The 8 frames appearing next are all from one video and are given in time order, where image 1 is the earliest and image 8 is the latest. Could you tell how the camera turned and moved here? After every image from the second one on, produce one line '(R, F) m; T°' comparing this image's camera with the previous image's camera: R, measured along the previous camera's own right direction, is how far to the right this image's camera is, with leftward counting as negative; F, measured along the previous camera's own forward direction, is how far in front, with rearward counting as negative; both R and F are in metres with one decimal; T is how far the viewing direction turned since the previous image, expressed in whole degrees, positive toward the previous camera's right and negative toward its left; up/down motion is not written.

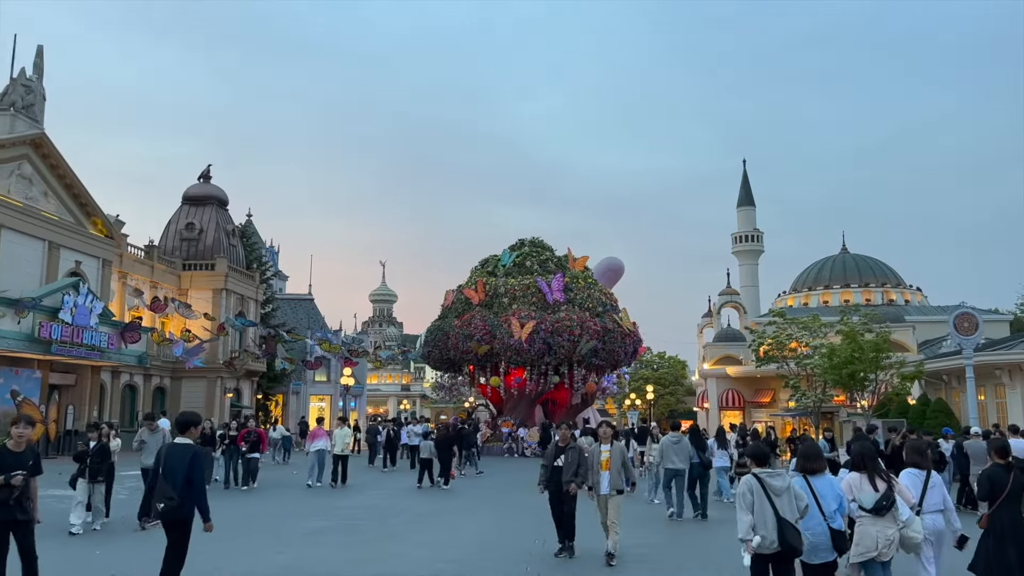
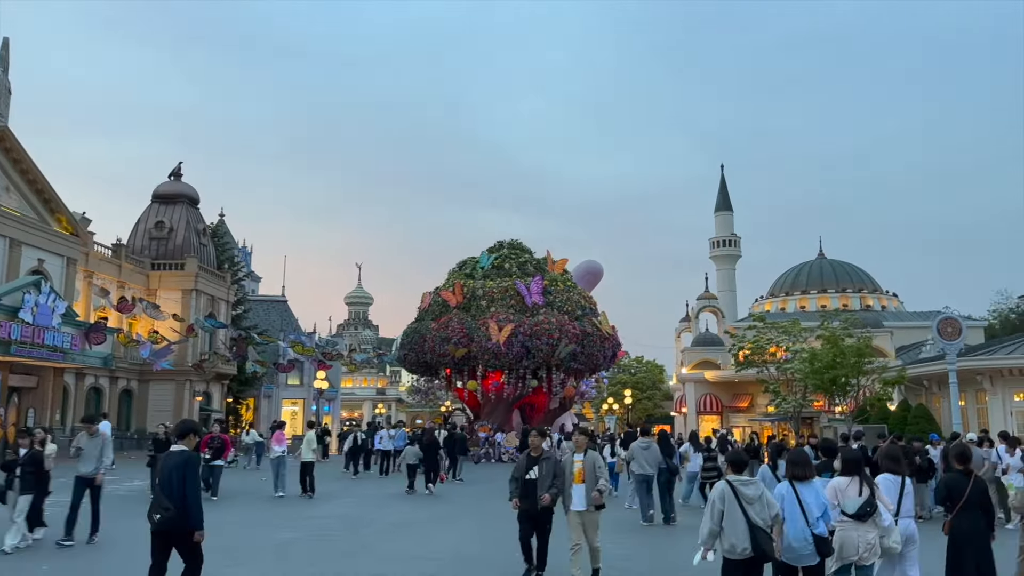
(-0.1, +0.6) m; +2°
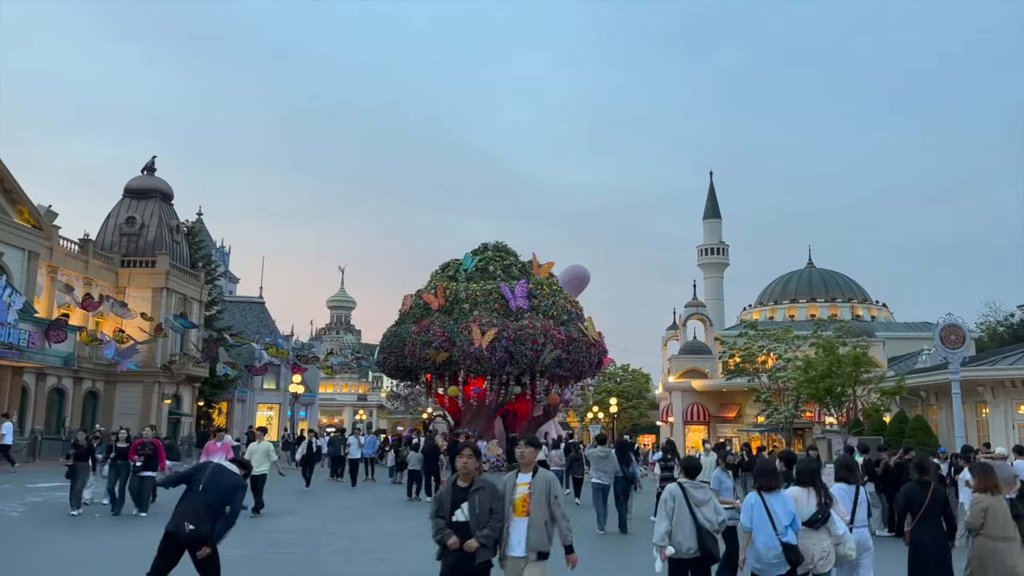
(+0.1, +1.3) m; +1°
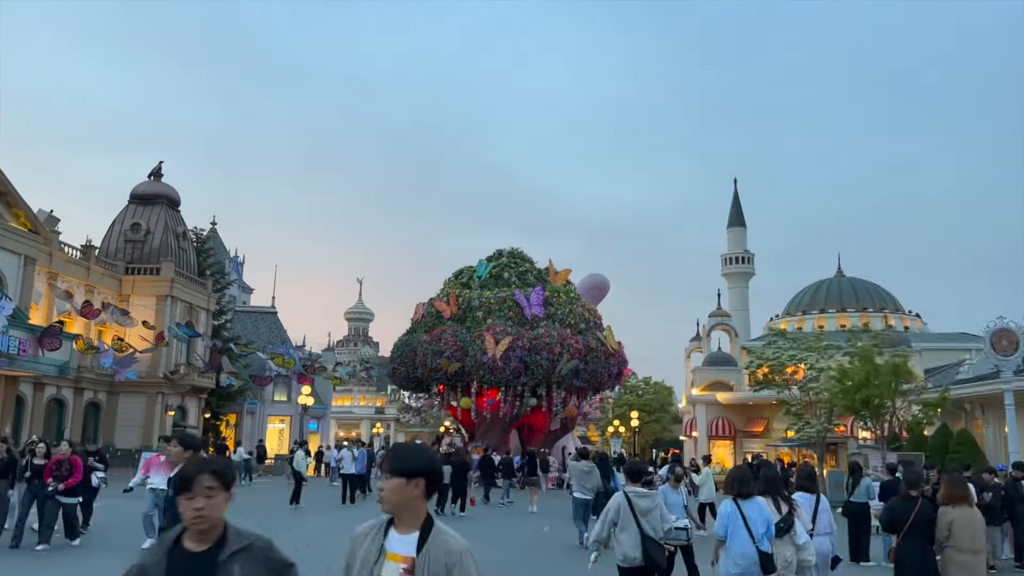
(+0.3, +1.6) m; -2°
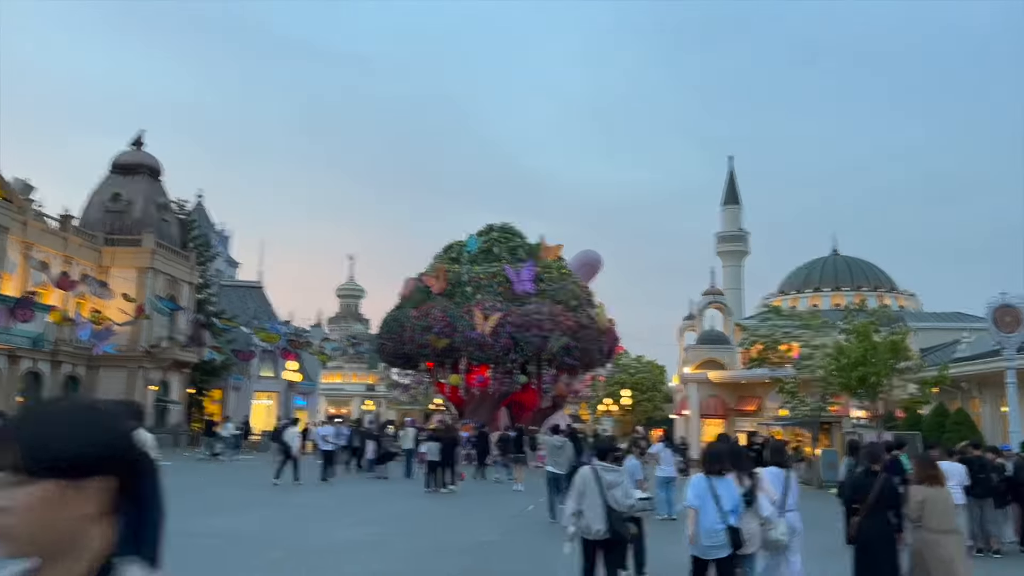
(+0.2, +0.8) m; 0°
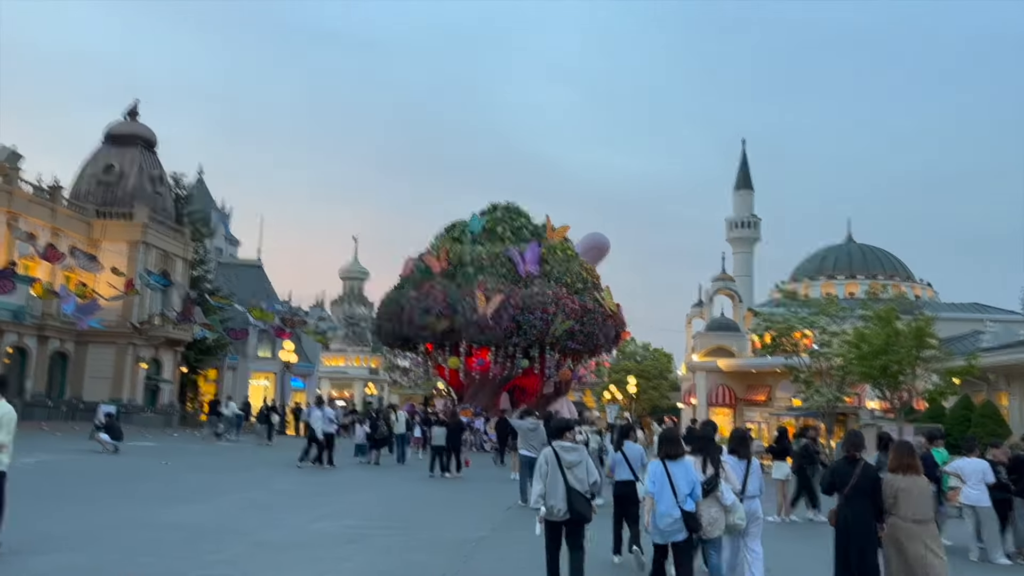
(+0.2, +1.3) m; 0°
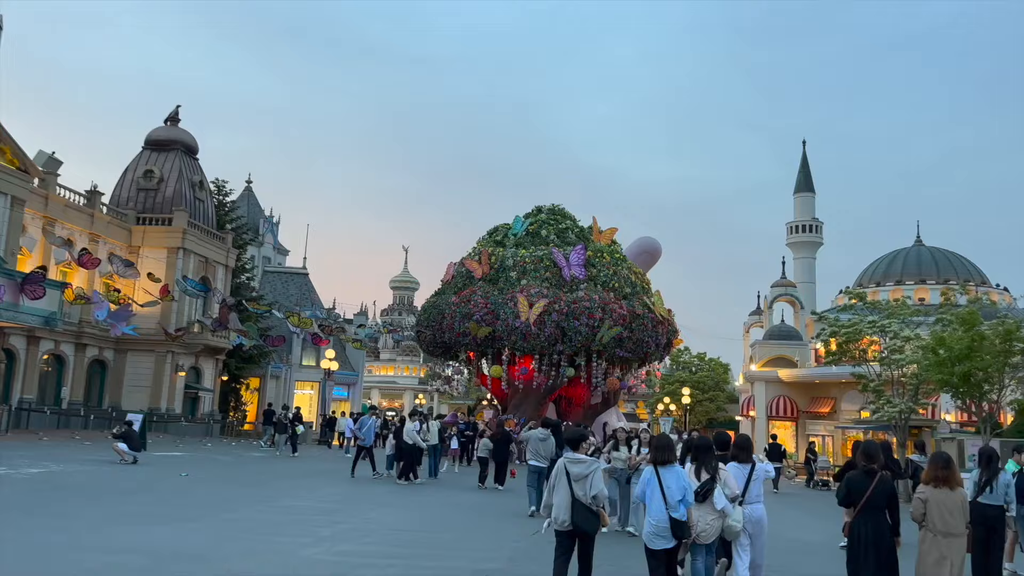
(+0.5, +1.6) m; -4°
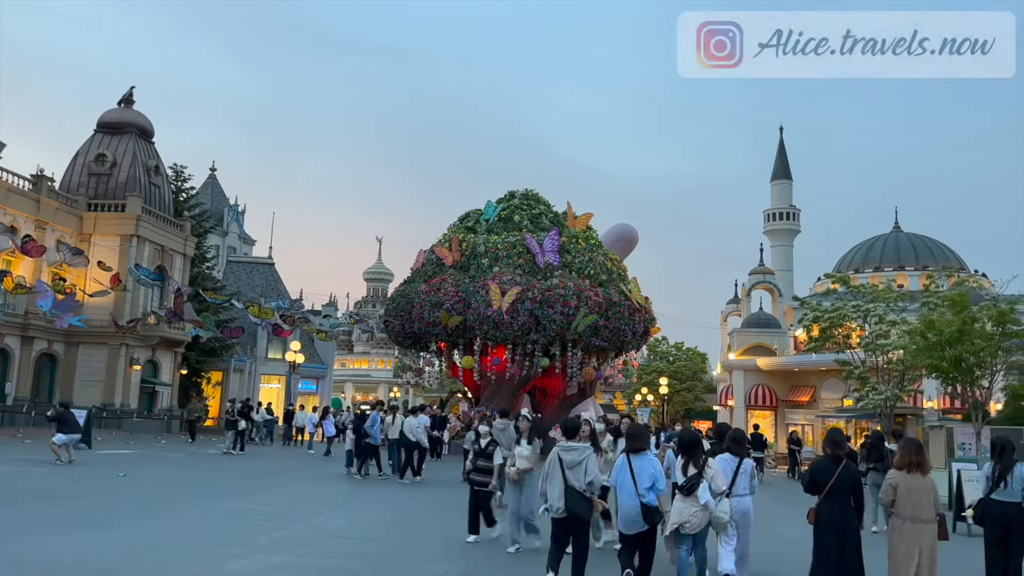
(+0.2, +1.3) m; +2°
